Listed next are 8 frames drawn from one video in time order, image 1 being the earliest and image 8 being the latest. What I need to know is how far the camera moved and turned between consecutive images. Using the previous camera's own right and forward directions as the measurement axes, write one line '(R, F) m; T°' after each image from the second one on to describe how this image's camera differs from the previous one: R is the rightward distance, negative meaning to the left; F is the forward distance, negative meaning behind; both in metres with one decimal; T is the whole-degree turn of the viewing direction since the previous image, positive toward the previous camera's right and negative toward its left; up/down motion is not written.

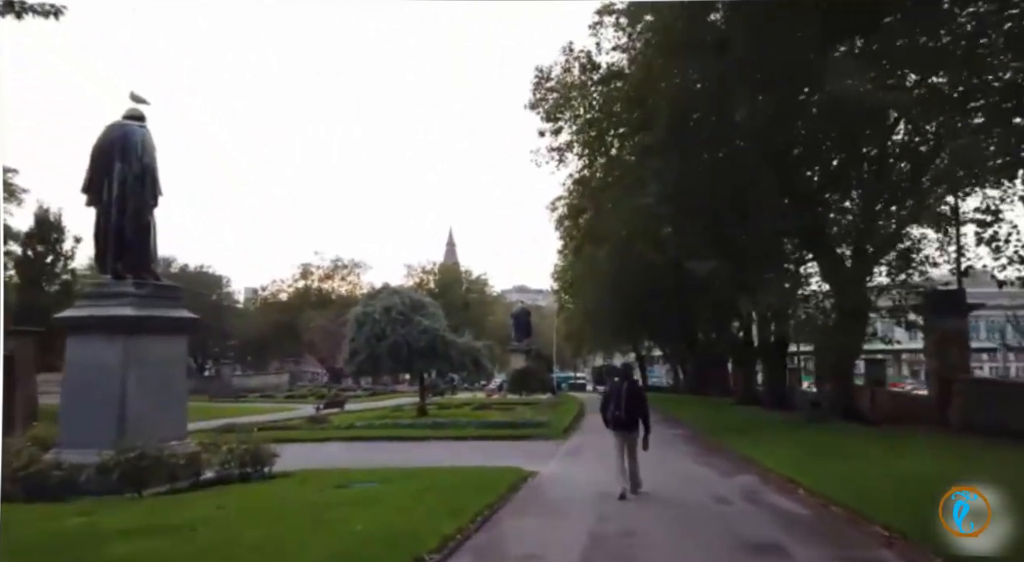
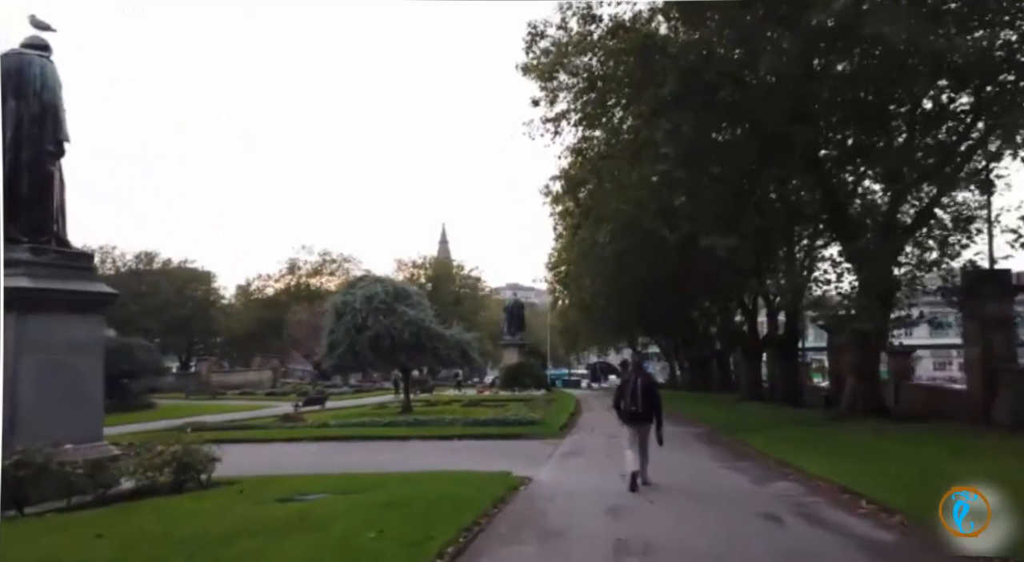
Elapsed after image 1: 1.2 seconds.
(+0.1, +2.2) m; 0°
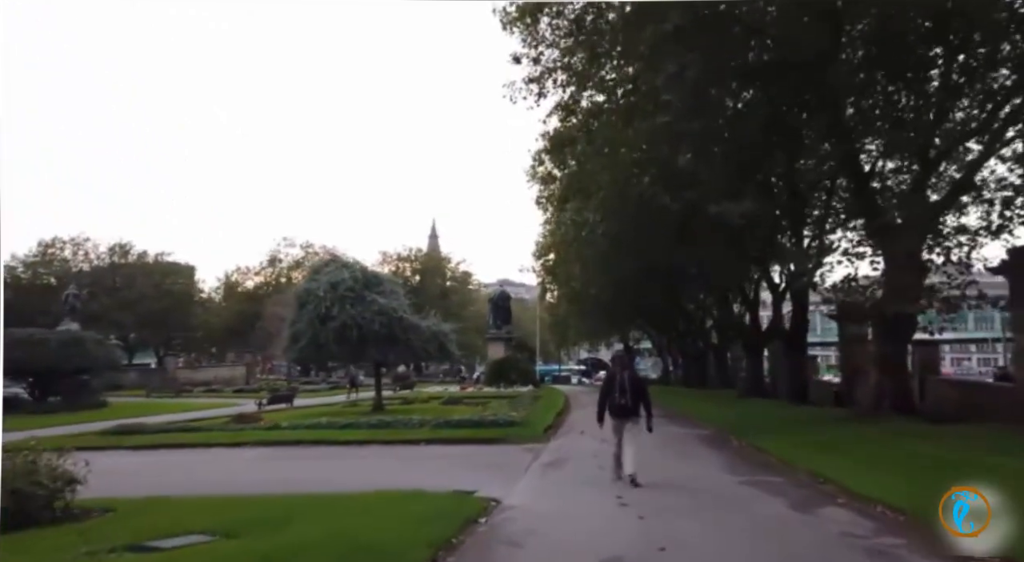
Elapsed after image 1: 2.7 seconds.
(+0.3, +2.7) m; +1°
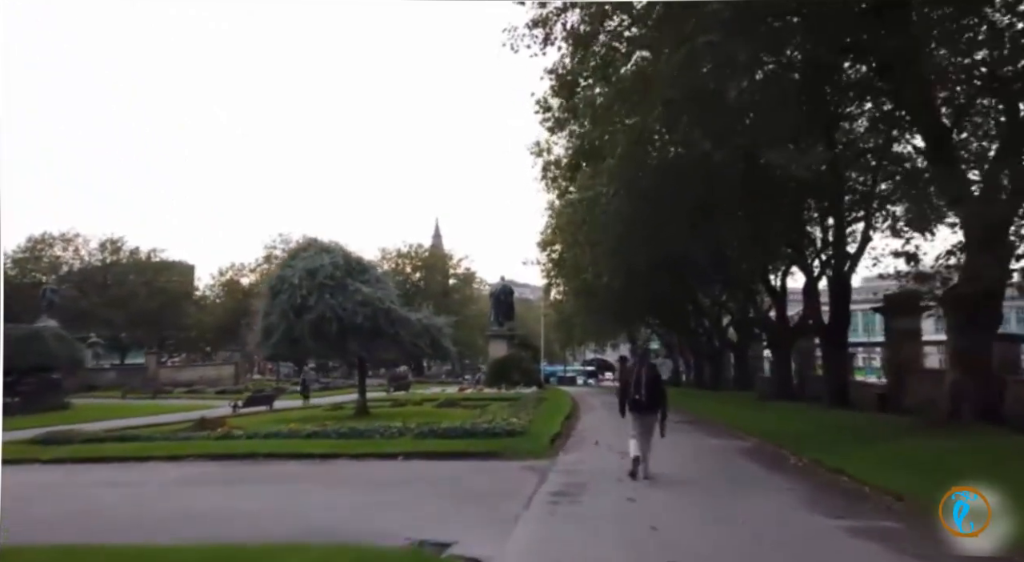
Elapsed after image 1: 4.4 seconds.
(+0.1, +3.1) m; 0°
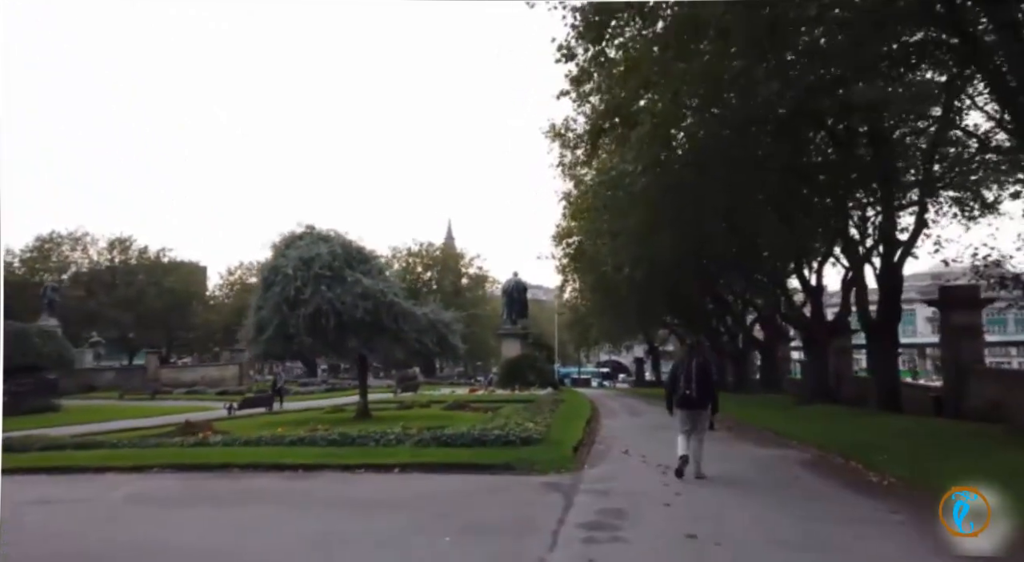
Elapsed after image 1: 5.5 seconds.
(0.0, +2.0) m; -1°
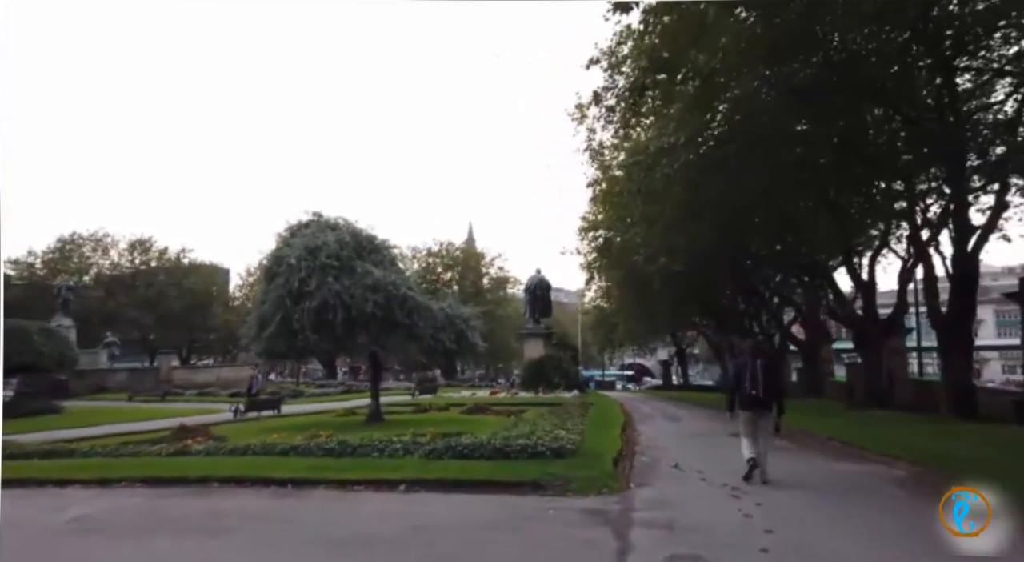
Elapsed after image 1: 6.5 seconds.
(-0.1, +1.9) m; -2°
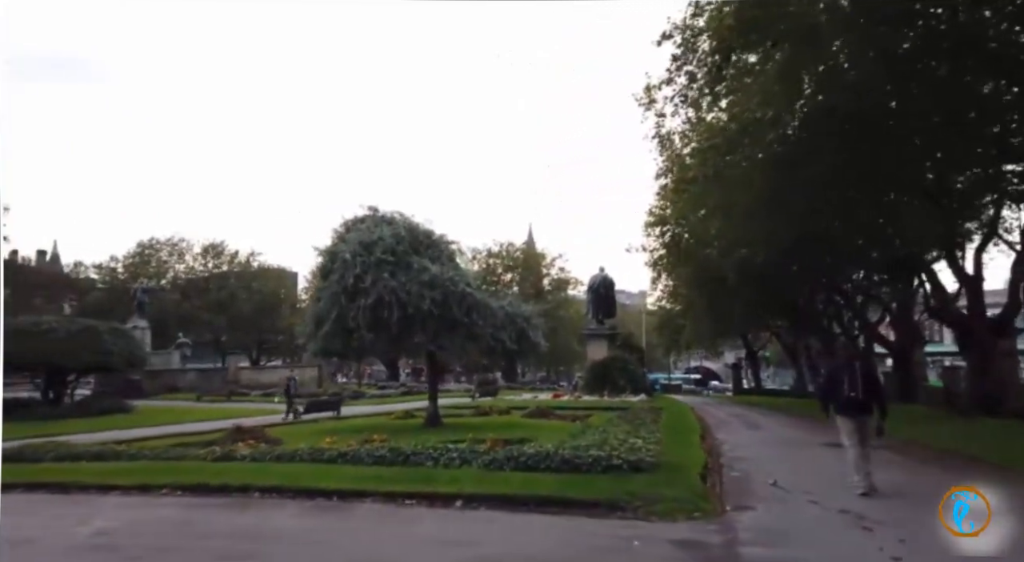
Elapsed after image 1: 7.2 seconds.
(-0.1, +1.1) m; -4°
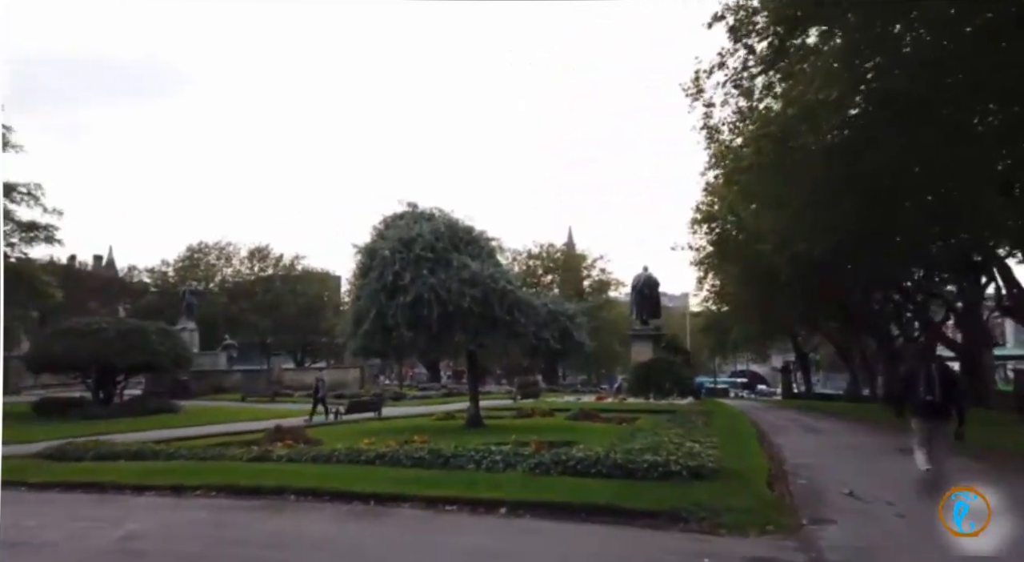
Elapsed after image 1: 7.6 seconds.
(-0.1, +0.6) m; -3°
